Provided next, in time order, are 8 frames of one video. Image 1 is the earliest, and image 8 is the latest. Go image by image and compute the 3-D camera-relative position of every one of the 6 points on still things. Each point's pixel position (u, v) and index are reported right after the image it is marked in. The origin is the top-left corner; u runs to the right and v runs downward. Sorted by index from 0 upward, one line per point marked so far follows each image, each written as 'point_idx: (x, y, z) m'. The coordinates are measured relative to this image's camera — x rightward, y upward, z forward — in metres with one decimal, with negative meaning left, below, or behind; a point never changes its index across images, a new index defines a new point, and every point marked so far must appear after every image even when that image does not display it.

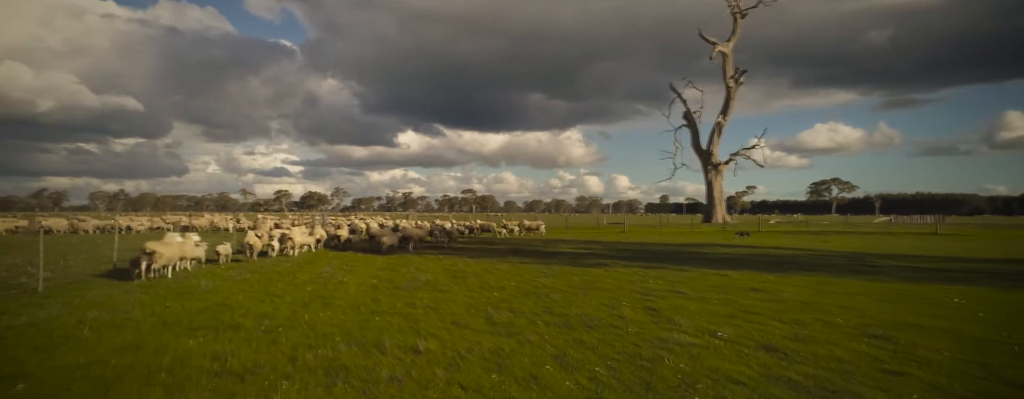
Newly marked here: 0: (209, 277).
0: (-10.6, -2.8, +18.6) m
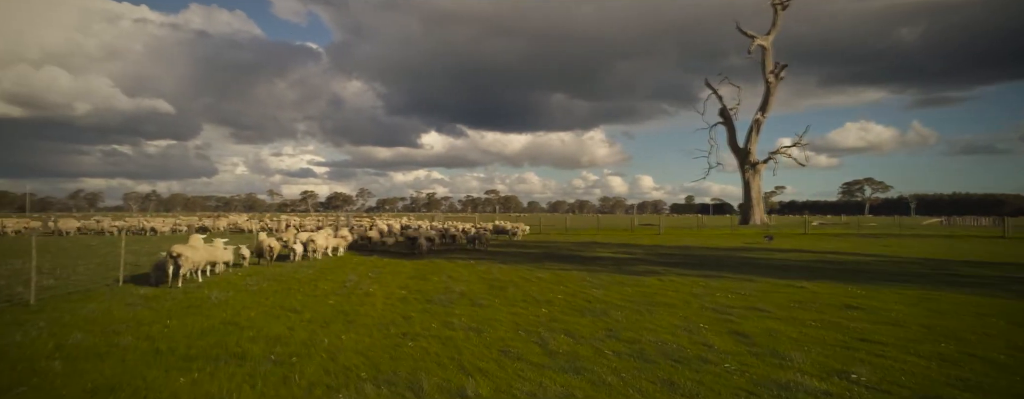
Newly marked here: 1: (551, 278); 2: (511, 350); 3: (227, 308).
0: (-9.2, -2.9, +16.9) m
1: (+1.4, -2.9, +19.7) m
2: (0.0, -2.7, +9.6) m
3: (-7.2, -2.8, +13.4) m
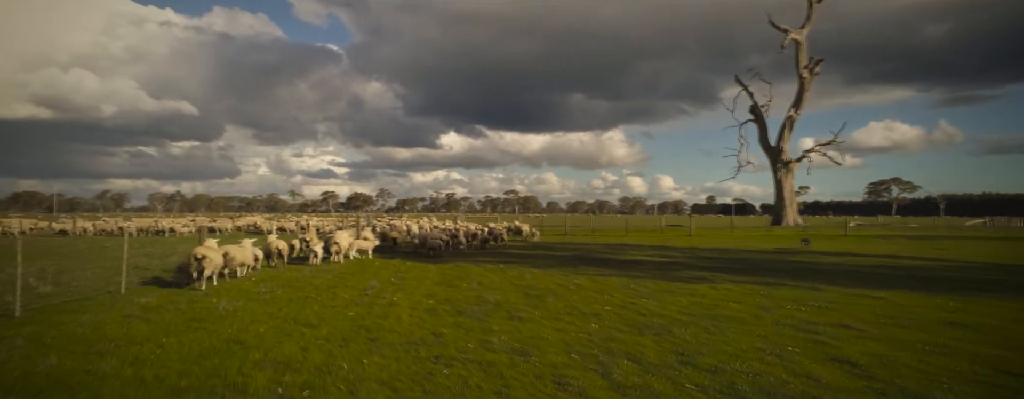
0: (-8.1, -2.8, +15.4) m
1: (+2.6, -2.9, +17.9) m
2: (+0.8, -2.7, +7.9) m
3: (-6.2, -2.7, +11.9) m
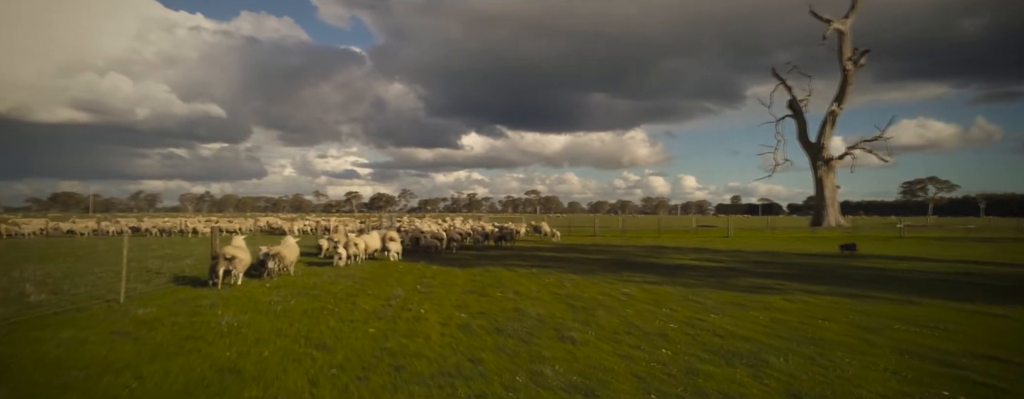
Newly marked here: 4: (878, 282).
0: (-7.0, -2.8, +13.7) m
1: (+3.8, -2.8, +15.7) m
2: (+1.7, -2.6, +5.8) m
3: (-5.2, -2.7, +10.1) m
4: (+13.0, -2.9, +18.9) m
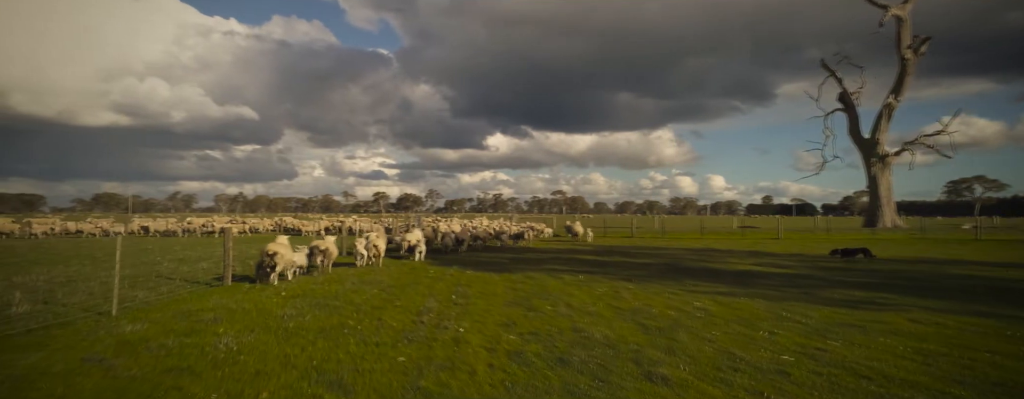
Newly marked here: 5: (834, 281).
0: (-5.7, -2.7, +11.5) m
1: (+5.1, -2.8, +13.0) m
2: (+2.5, -2.5, +3.2) m
3: (-4.1, -2.6, +7.8) m
4: (+14.4, -2.8, +15.7) m
5: (+11.3, -2.9, +18.7) m
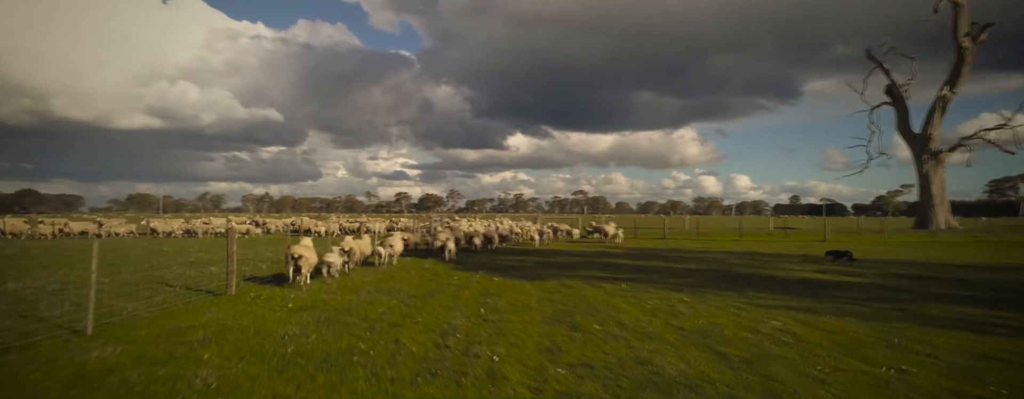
0: (-4.9, -2.7, +9.5) m
1: (+6.0, -2.7, +10.6) m
2: (+3.0, -2.5, +0.9) m
3: (-3.5, -2.6, +5.7) m
4: (+15.4, -2.8, +12.9) m
5: (+12.4, -2.8, +16.1) m
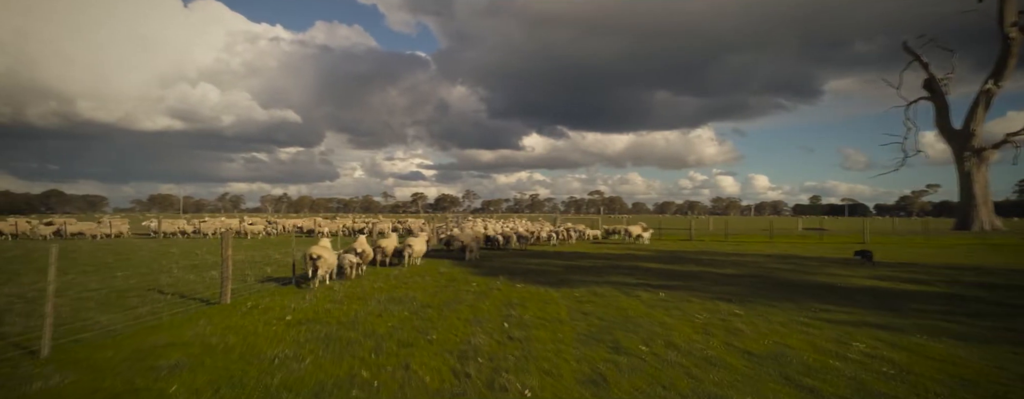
0: (-4.4, -2.6, +7.8) m
1: (+6.6, -2.7, +8.5) m
2: (+3.3, -2.4, -1.1) m
3: (-3.1, -2.5, +4.0) m
4: (+16.0, -2.8, +10.6) m
5: (+13.1, -2.8, +13.9) m
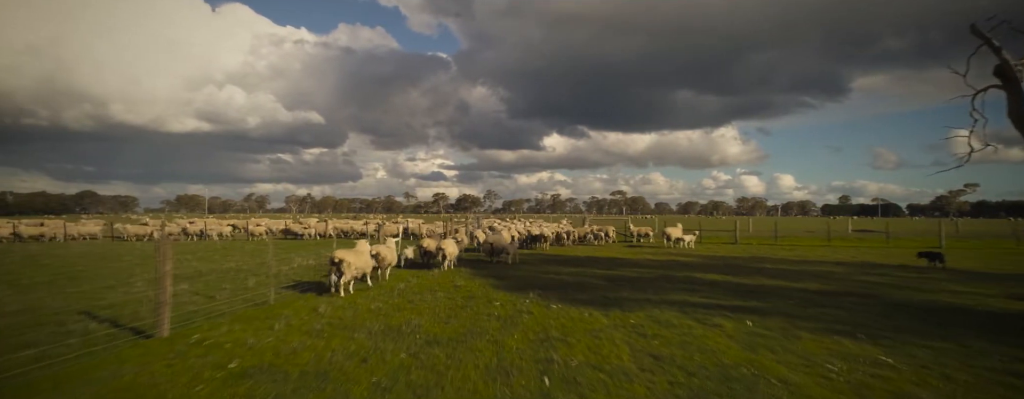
0: (-3.9, -2.6, +3.8) m
1: (+7.1, -2.6, +4.2) m
2: (+3.4, -2.4, -5.3) m
3: (-2.7, -2.5, 0.0) m
4: (+16.6, -2.7, +5.9) m
5: (+13.8, -2.7, +9.2) m
